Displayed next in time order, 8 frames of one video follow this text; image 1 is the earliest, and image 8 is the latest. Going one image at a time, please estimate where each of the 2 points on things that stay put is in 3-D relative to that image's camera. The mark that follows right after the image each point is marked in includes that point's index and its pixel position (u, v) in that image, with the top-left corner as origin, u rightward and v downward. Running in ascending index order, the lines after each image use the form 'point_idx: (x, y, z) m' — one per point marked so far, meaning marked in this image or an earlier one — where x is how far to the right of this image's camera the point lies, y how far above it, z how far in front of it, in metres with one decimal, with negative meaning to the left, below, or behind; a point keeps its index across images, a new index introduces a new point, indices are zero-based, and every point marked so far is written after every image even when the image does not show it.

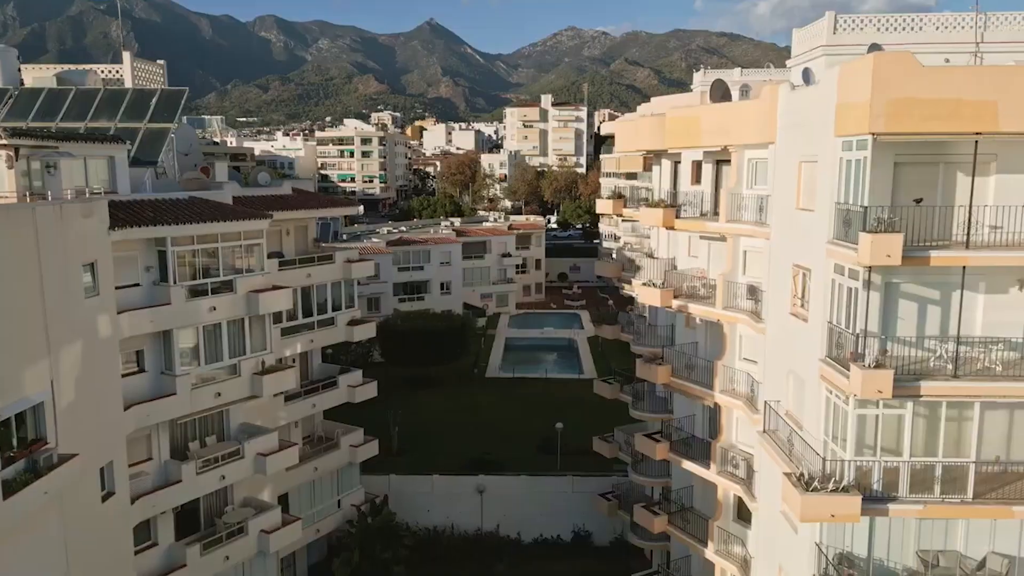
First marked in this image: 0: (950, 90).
0: (+7.1, +3.2, +12.9) m
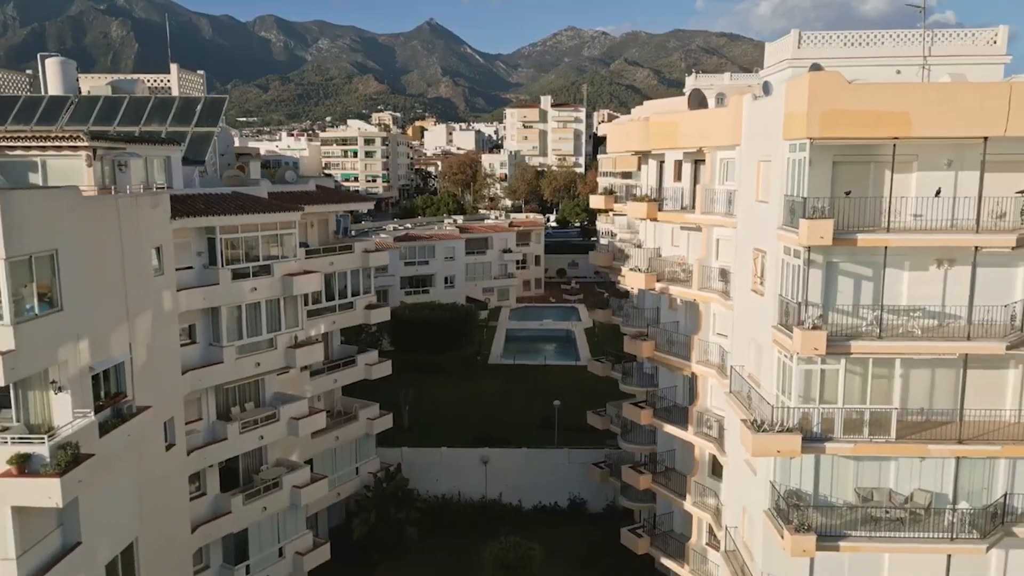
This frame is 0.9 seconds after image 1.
0: (+7.2, +3.7, +15.9) m
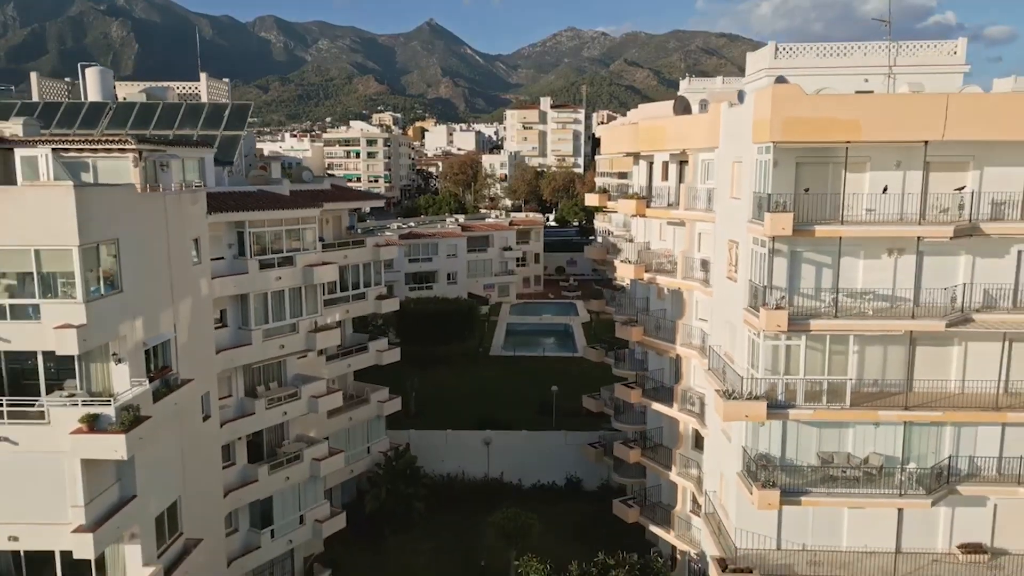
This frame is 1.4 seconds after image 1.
0: (+7.2, +4.1, +18.2) m
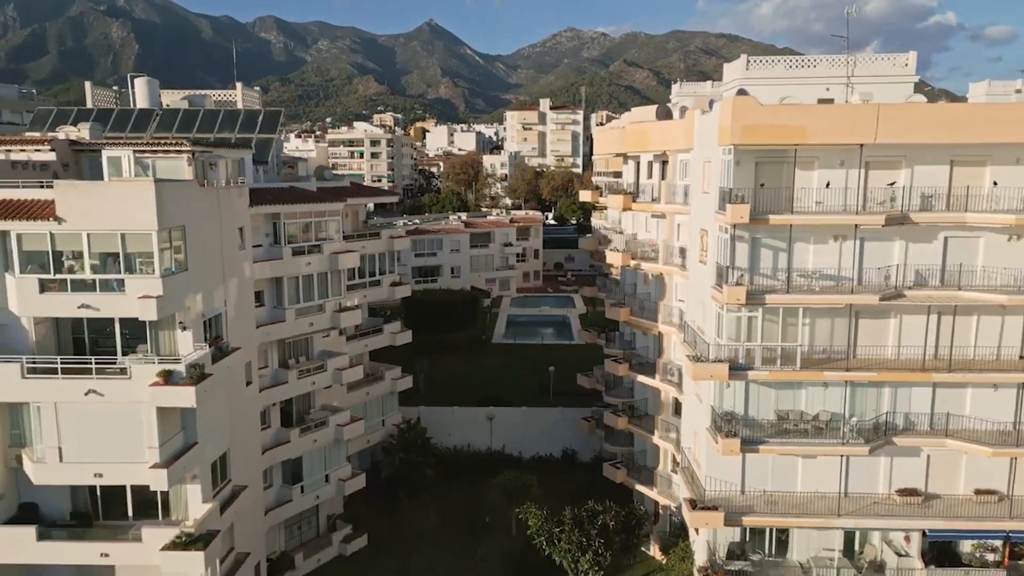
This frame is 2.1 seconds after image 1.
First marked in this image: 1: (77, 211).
0: (+7.3, +4.6, +21.7) m
1: (-10.8, +1.9, +19.8) m
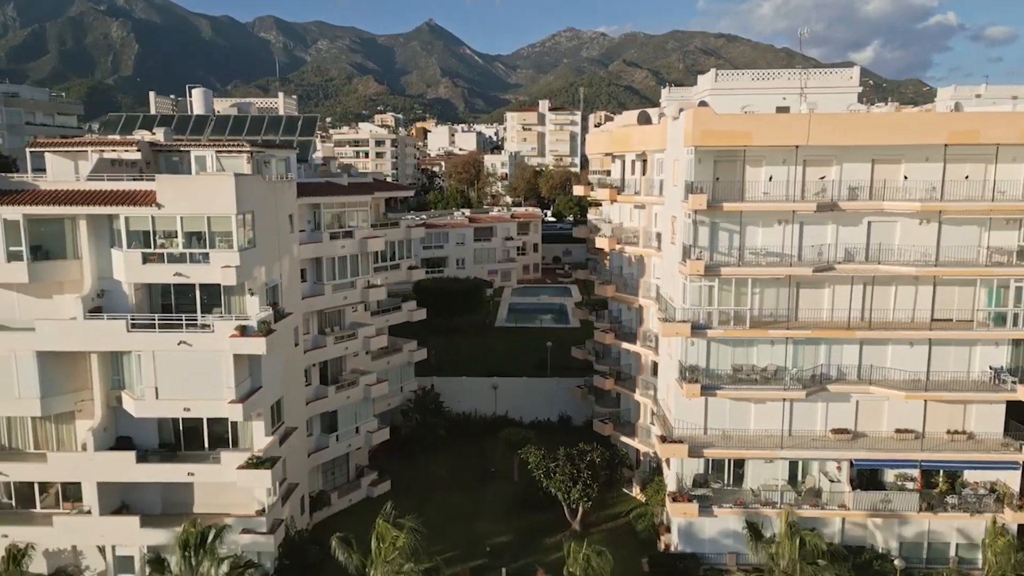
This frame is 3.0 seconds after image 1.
0: (+7.4, +5.5, +26.9) m
1: (-10.6, +2.8, +25.1) m
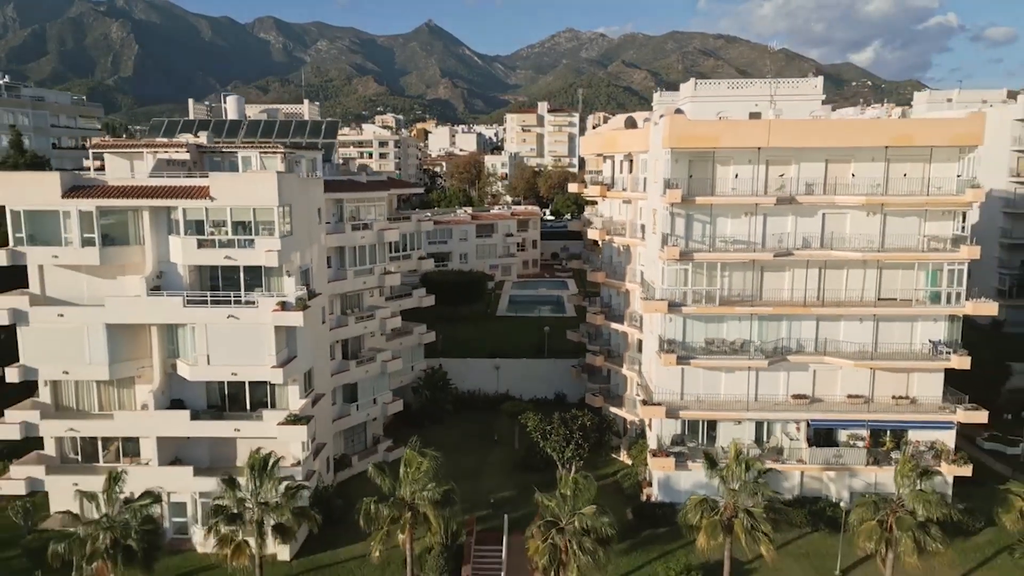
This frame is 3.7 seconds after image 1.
0: (+7.5, +6.2, +31.2) m
1: (-10.6, +3.5, +29.3) m
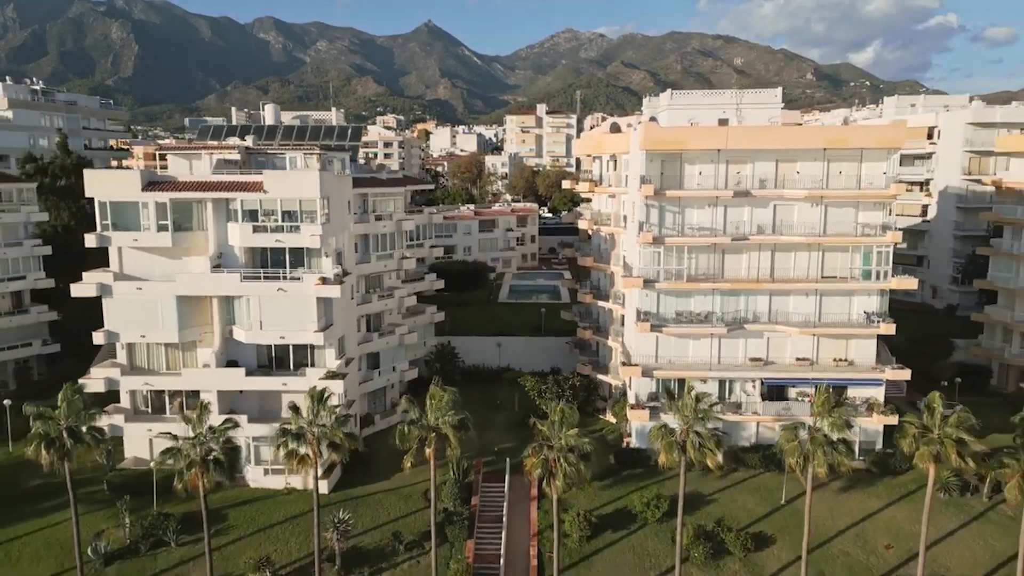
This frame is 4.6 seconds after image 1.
0: (+7.5, +7.2, +37.4) m
1: (-10.5, +4.5, +35.5) m
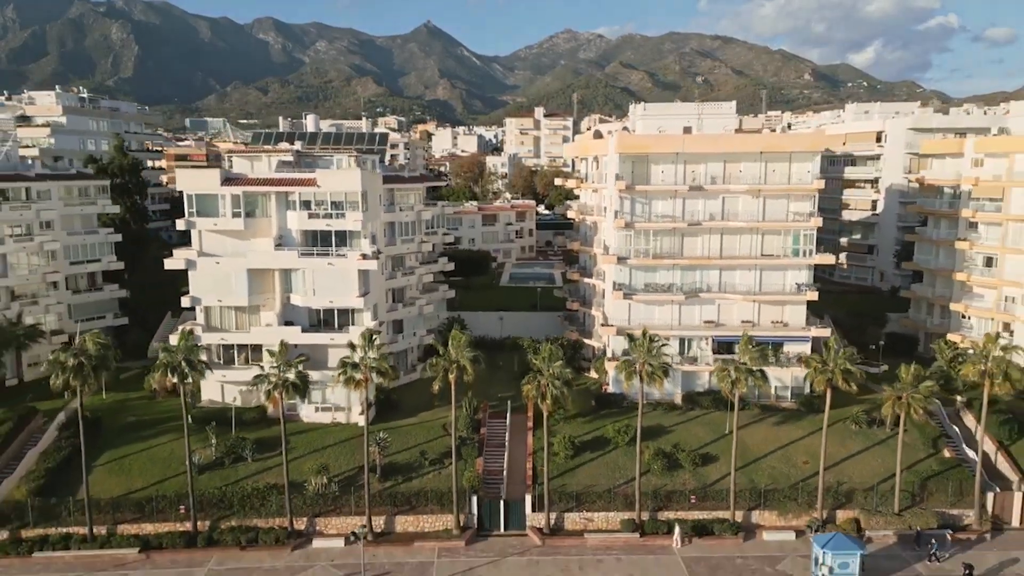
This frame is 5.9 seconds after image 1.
0: (+7.5, +8.6, +46.9) m
1: (-10.5, +6.0, +45.0) m
